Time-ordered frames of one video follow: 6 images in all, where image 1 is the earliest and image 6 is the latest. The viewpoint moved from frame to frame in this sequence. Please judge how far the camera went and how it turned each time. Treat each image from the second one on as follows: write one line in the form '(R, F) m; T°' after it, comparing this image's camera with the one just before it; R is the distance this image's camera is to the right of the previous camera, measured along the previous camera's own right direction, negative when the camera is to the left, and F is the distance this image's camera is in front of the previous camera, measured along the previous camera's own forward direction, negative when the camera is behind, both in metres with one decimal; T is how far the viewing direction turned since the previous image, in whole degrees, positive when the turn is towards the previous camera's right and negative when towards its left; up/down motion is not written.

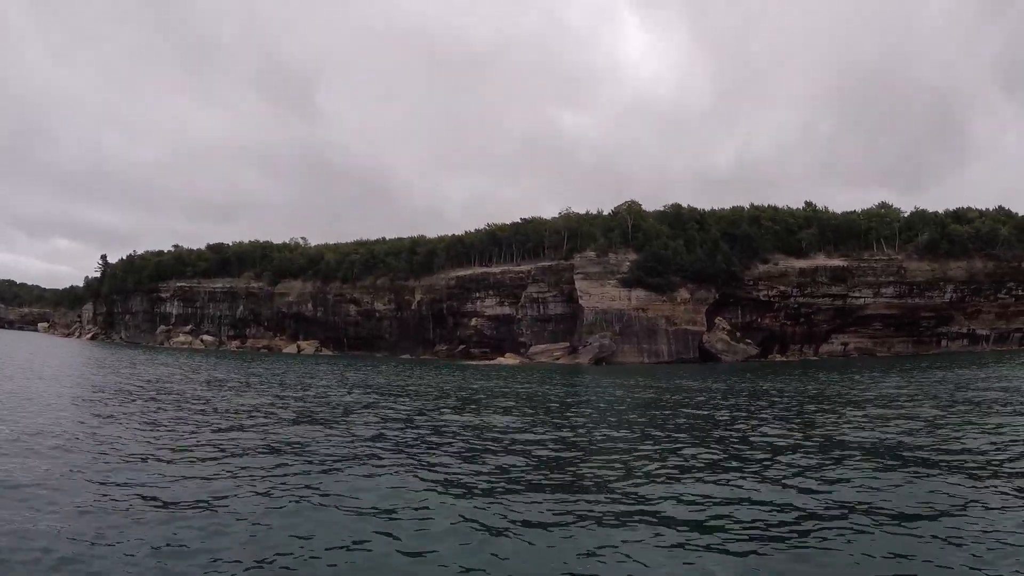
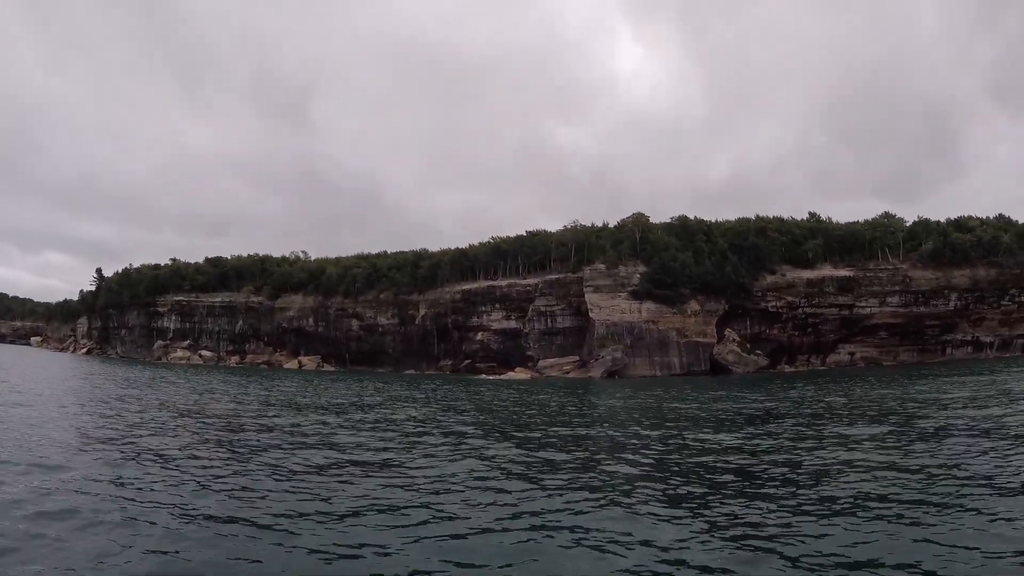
(-1.1, +0.3) m; +1°
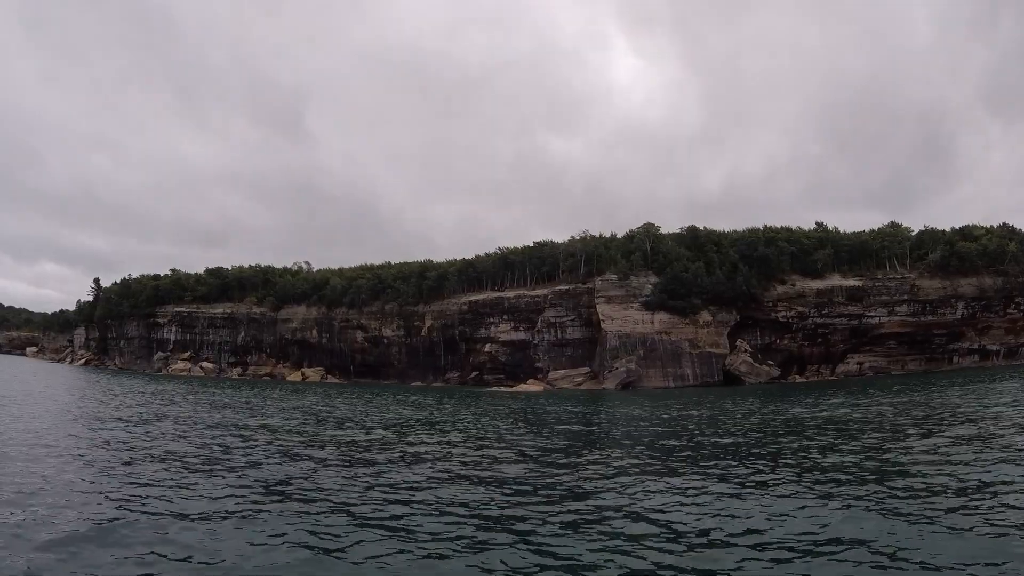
(-1.1, +0.3) m; +1°
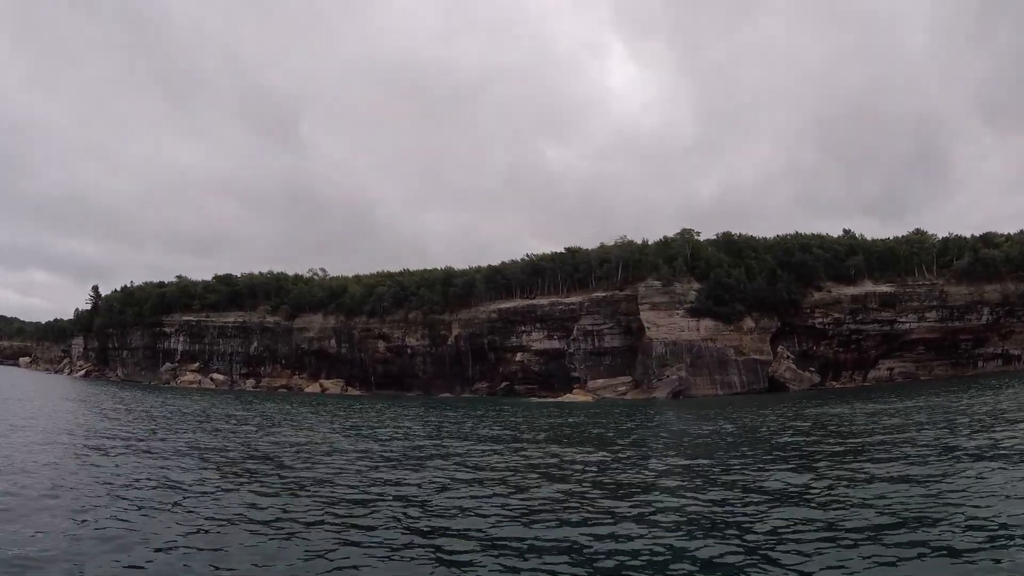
(-3.7, +0.8) m; +2°
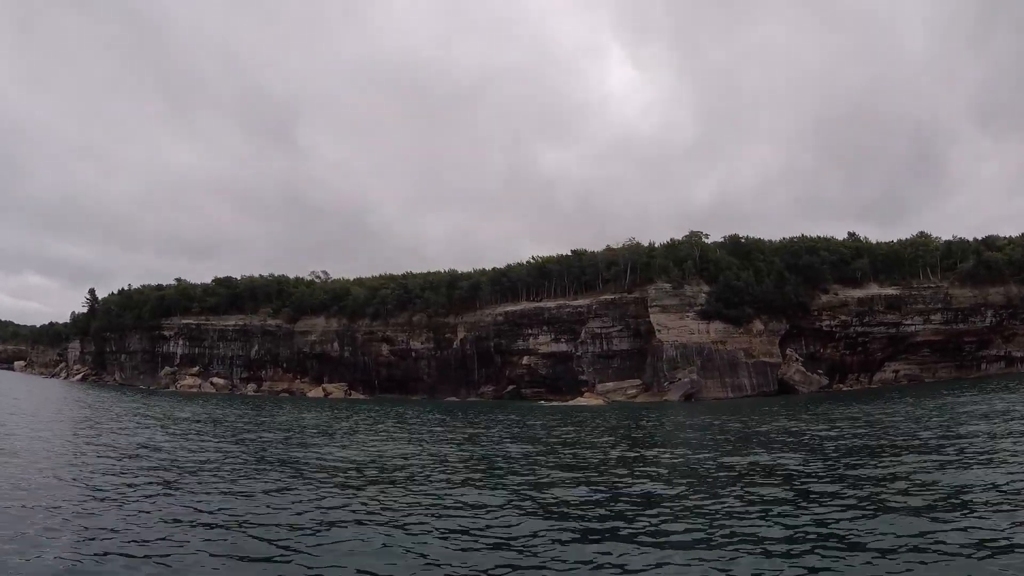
(-1.0, +0.2) m; +1°
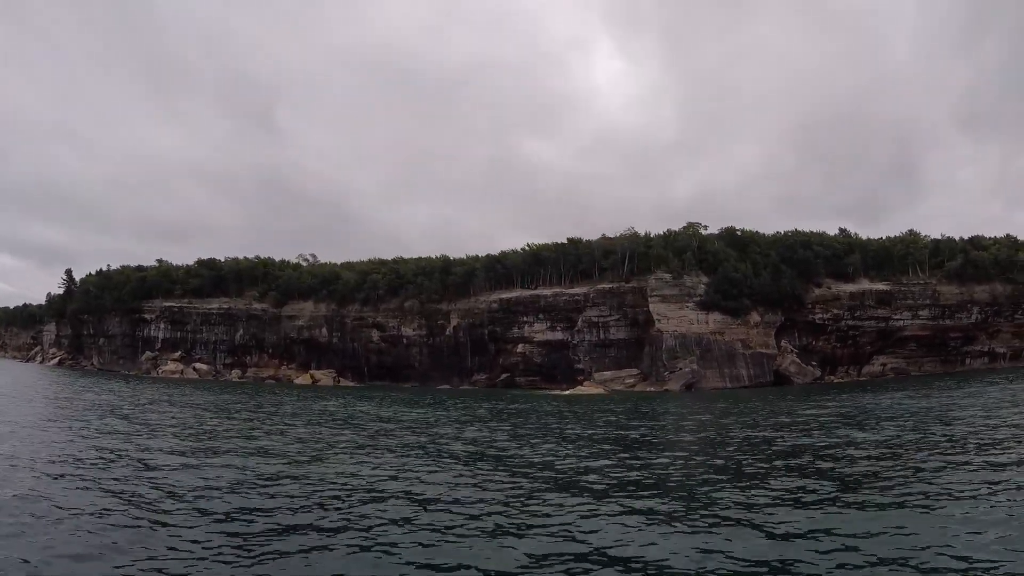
(-1.1, +0.5) m; +2°
